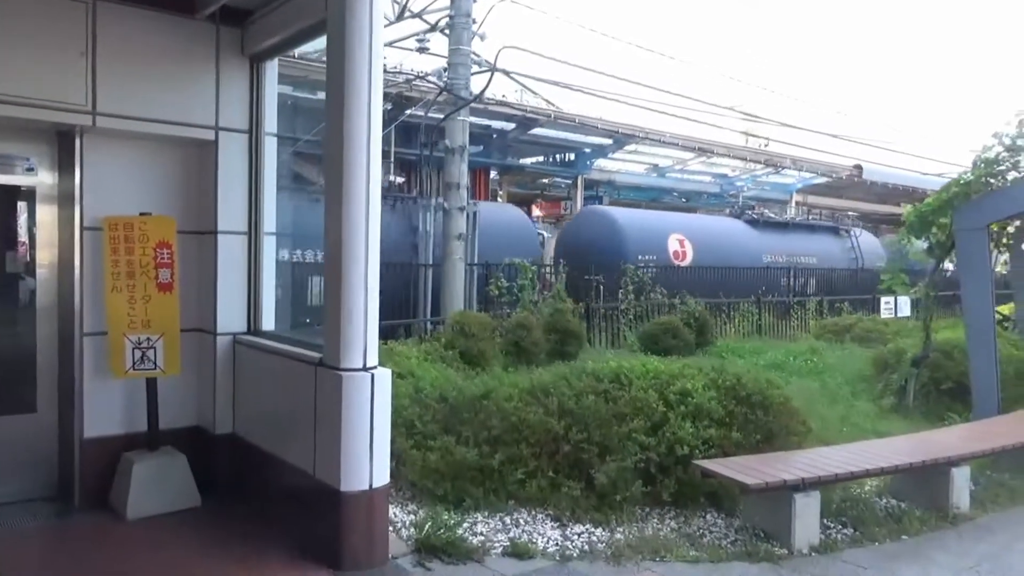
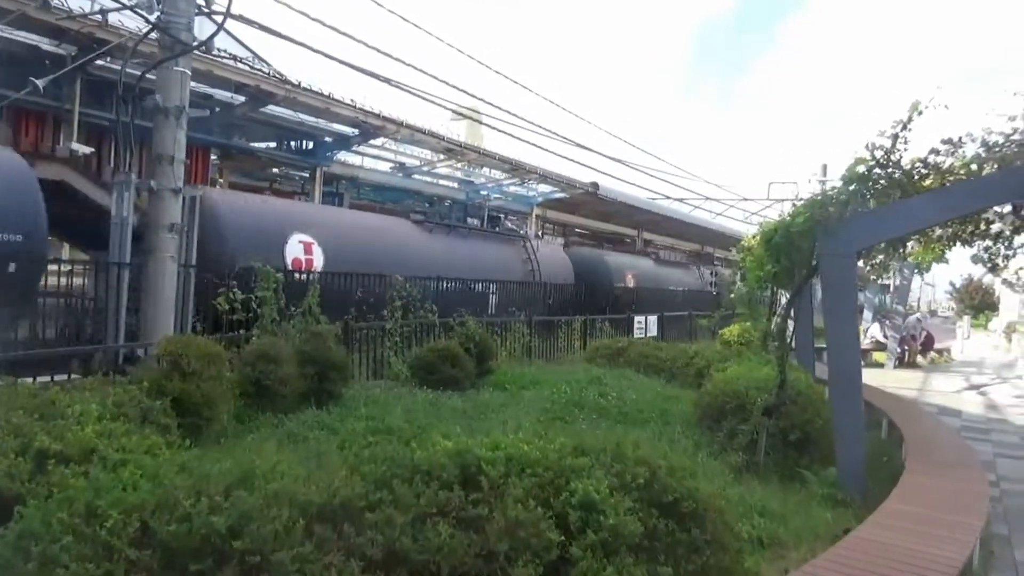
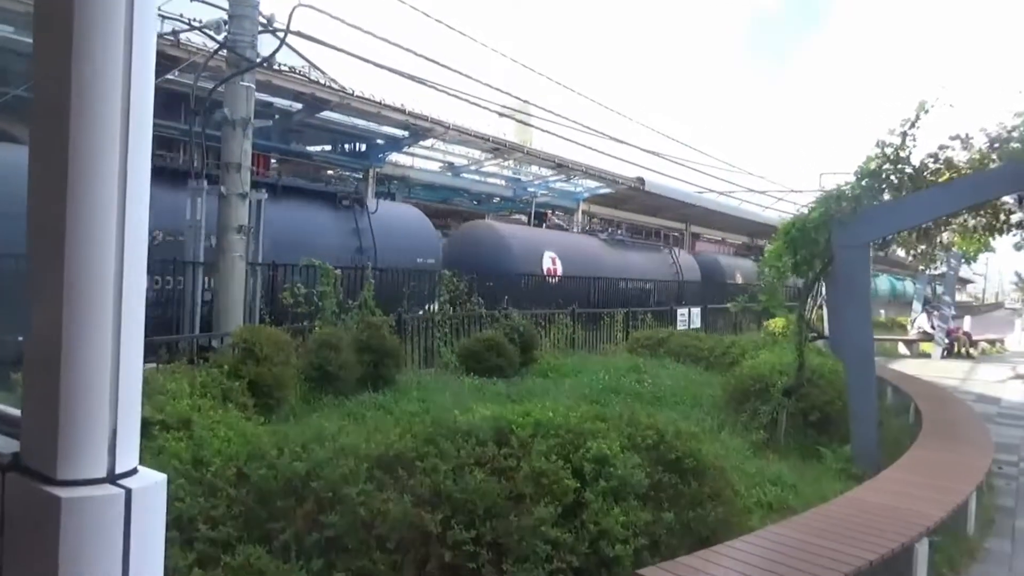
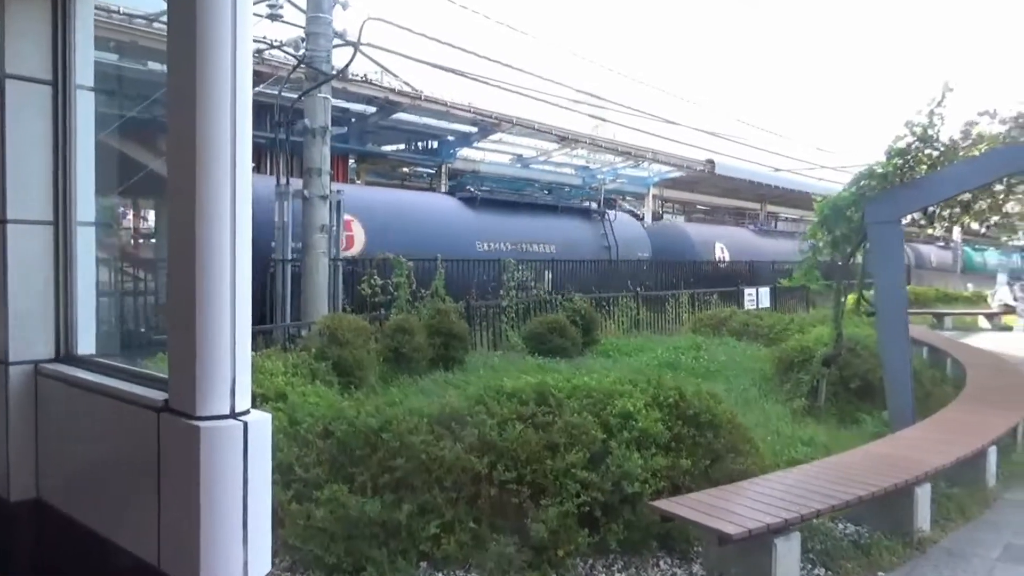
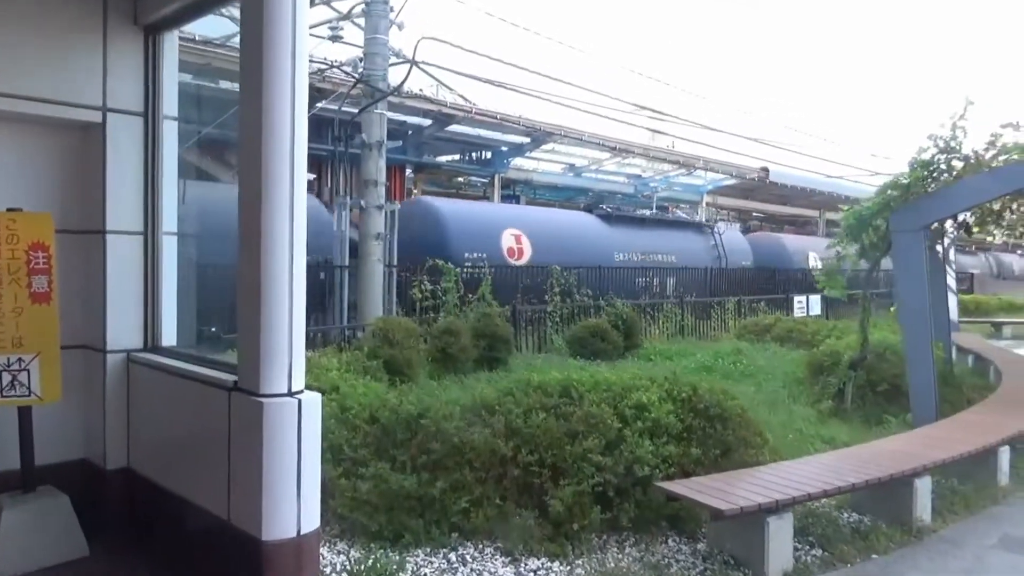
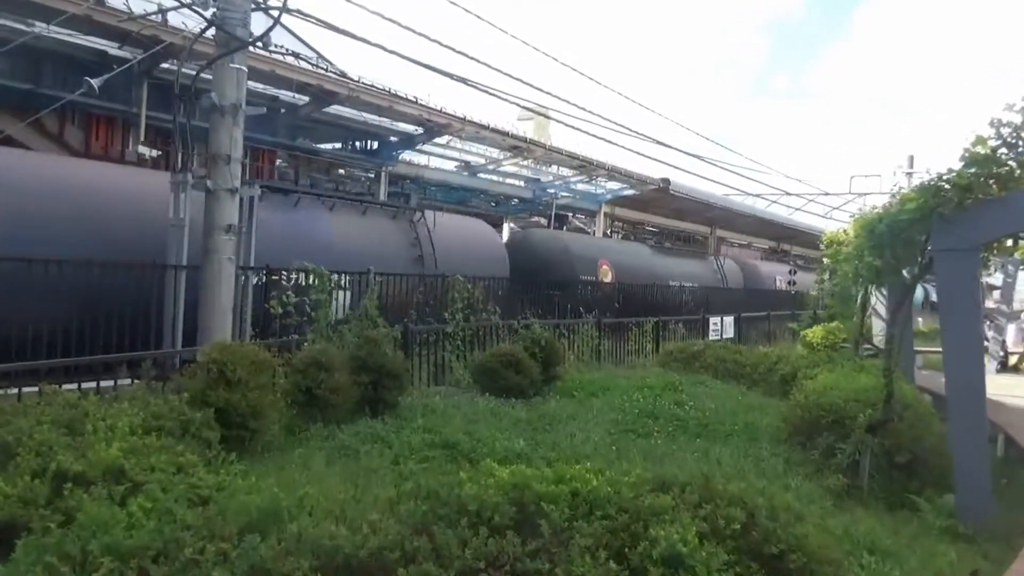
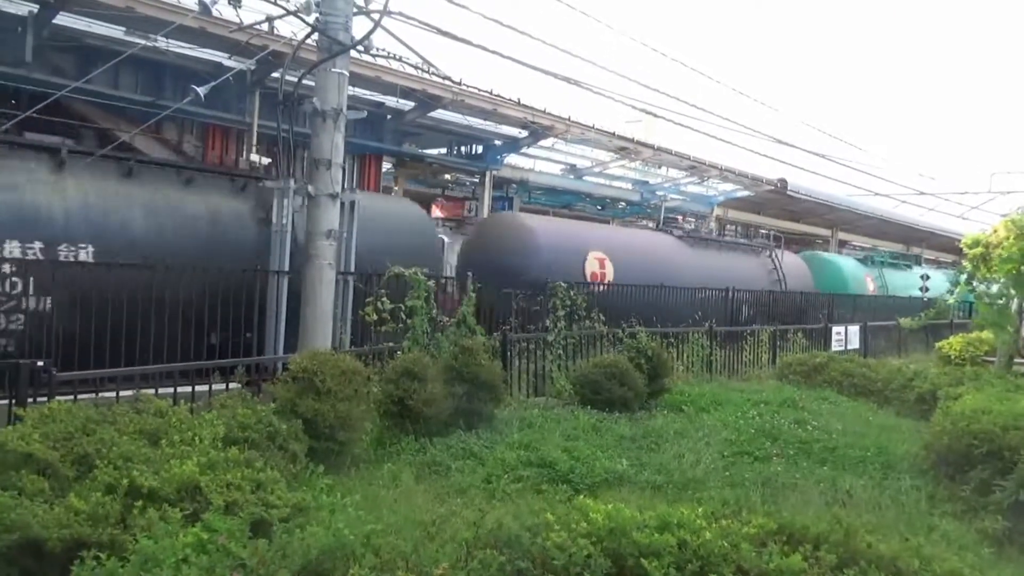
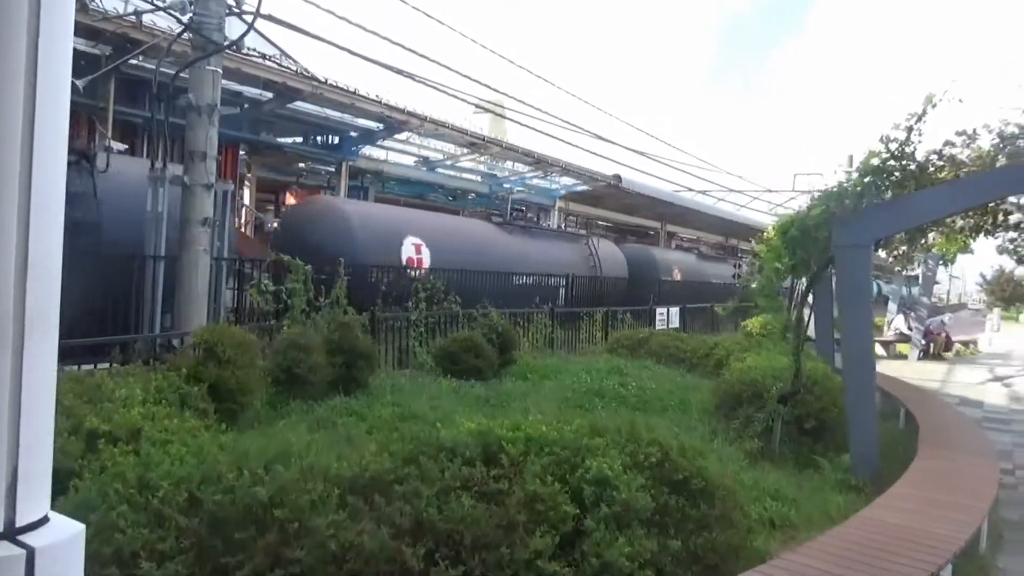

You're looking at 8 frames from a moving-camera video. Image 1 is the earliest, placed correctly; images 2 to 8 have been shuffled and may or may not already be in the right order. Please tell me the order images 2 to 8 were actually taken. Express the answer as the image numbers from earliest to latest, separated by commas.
5, 4, 3, 8, 2, 6, 7
